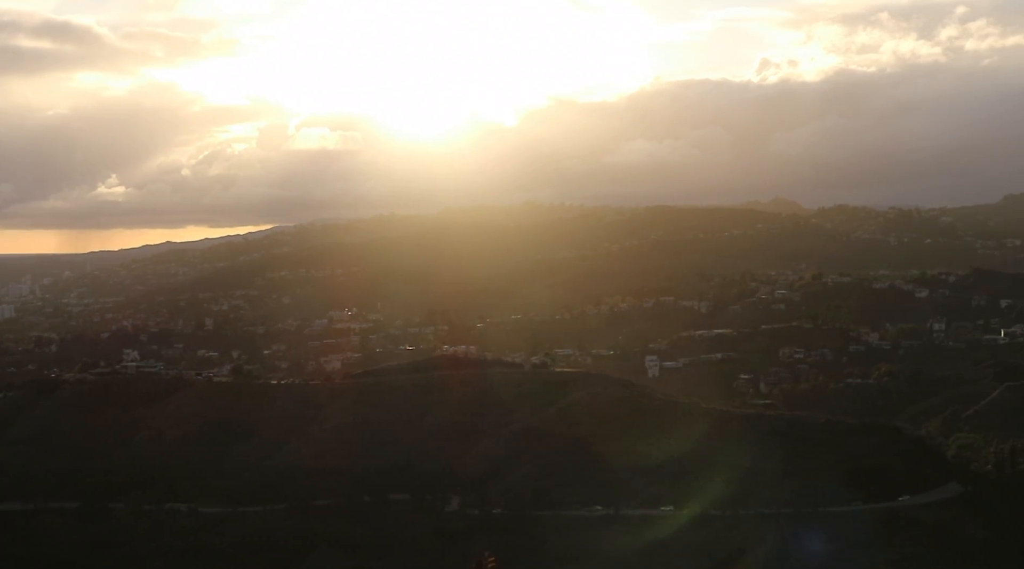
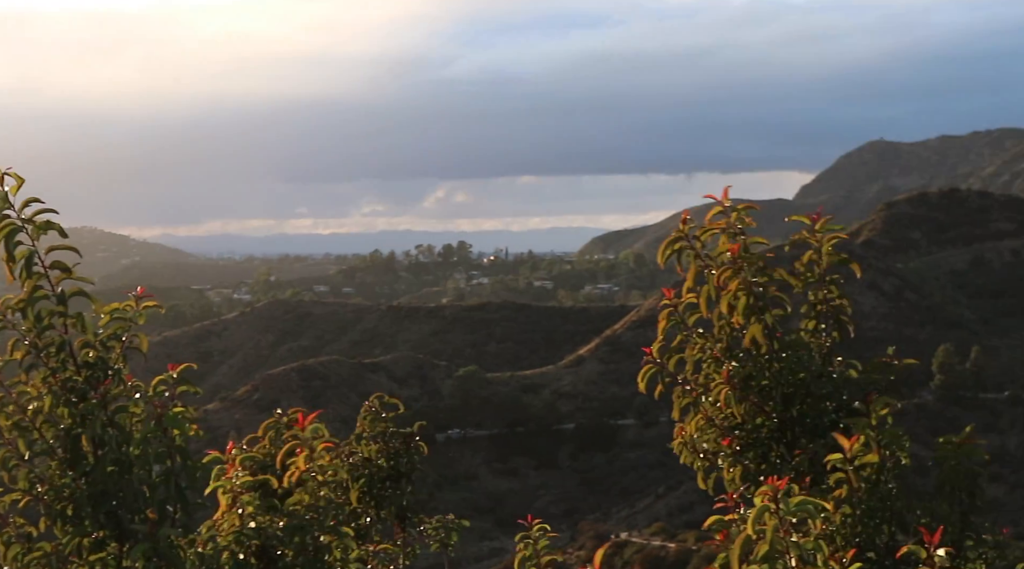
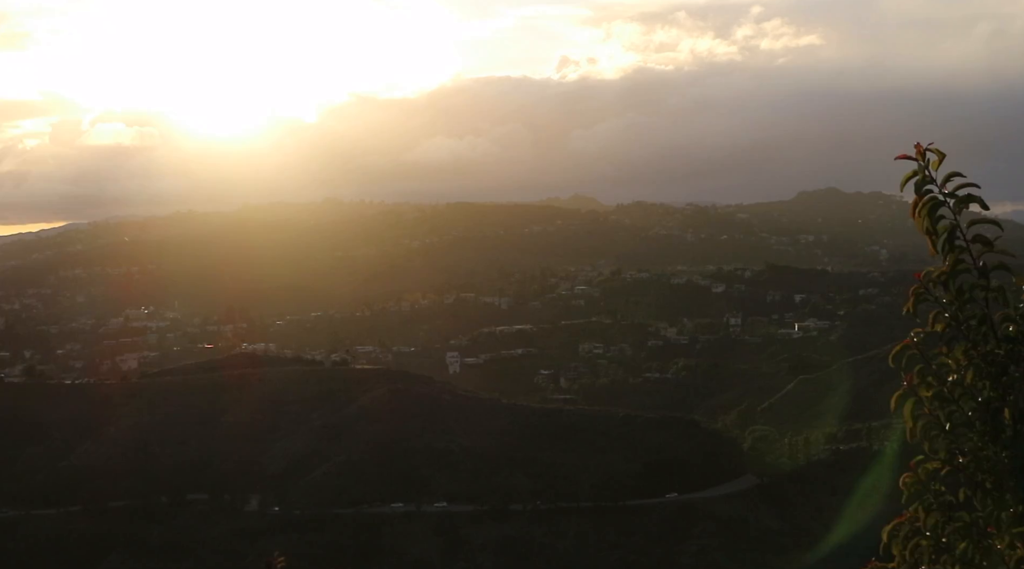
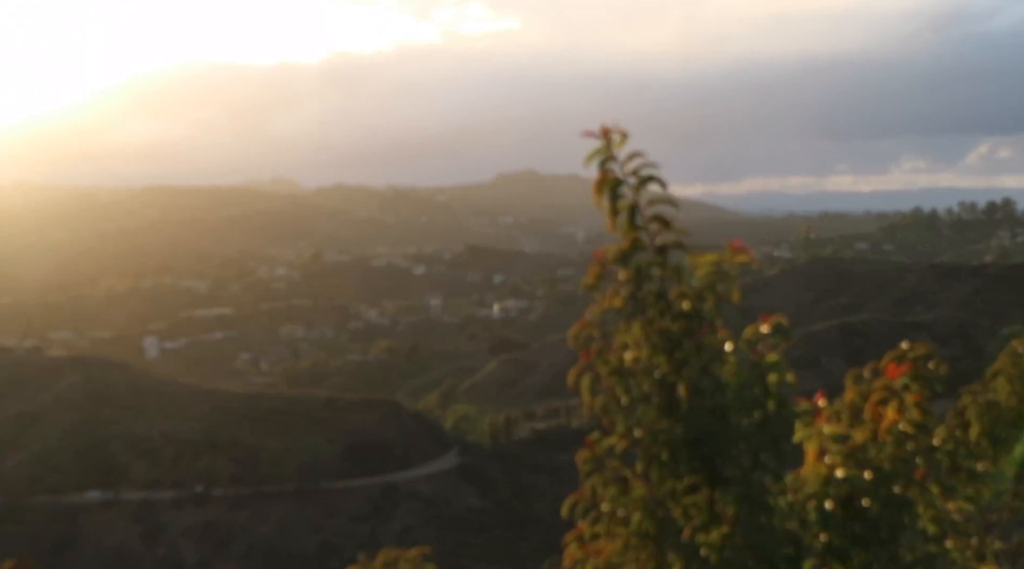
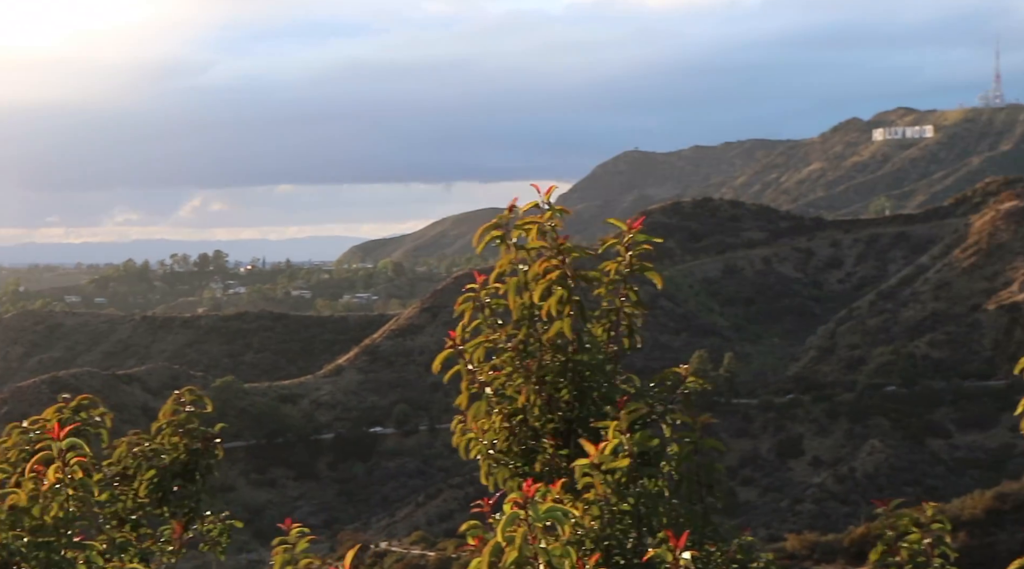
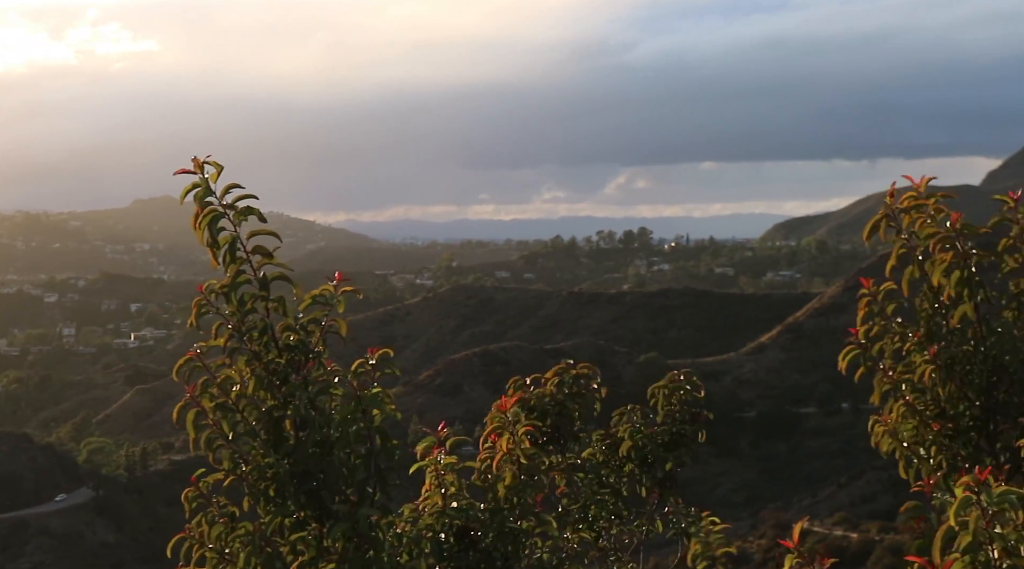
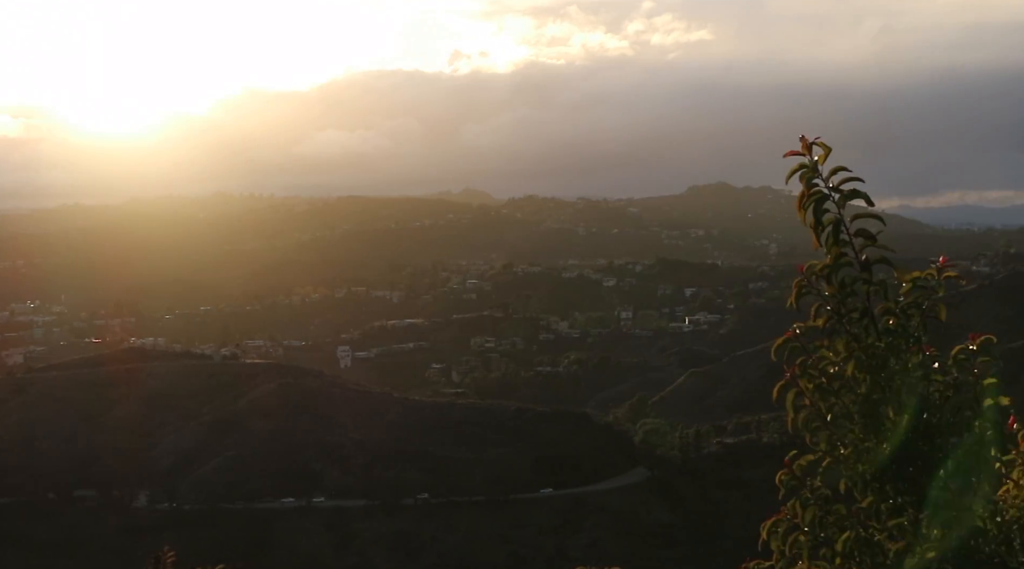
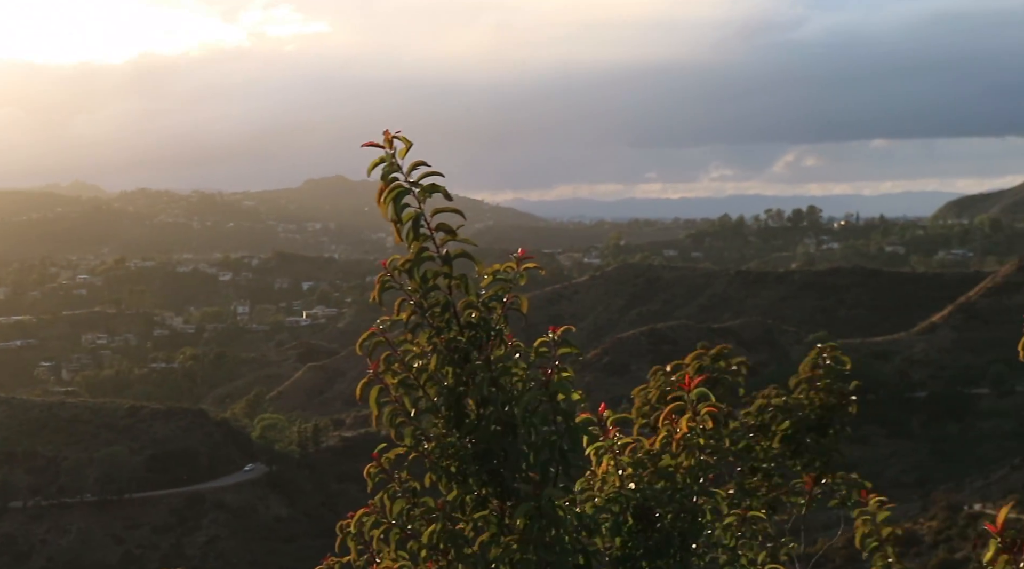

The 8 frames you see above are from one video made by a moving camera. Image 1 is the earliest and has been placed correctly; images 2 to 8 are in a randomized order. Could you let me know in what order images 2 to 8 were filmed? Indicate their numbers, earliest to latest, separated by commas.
3, 7, 4, 8, 6, 2, 5
